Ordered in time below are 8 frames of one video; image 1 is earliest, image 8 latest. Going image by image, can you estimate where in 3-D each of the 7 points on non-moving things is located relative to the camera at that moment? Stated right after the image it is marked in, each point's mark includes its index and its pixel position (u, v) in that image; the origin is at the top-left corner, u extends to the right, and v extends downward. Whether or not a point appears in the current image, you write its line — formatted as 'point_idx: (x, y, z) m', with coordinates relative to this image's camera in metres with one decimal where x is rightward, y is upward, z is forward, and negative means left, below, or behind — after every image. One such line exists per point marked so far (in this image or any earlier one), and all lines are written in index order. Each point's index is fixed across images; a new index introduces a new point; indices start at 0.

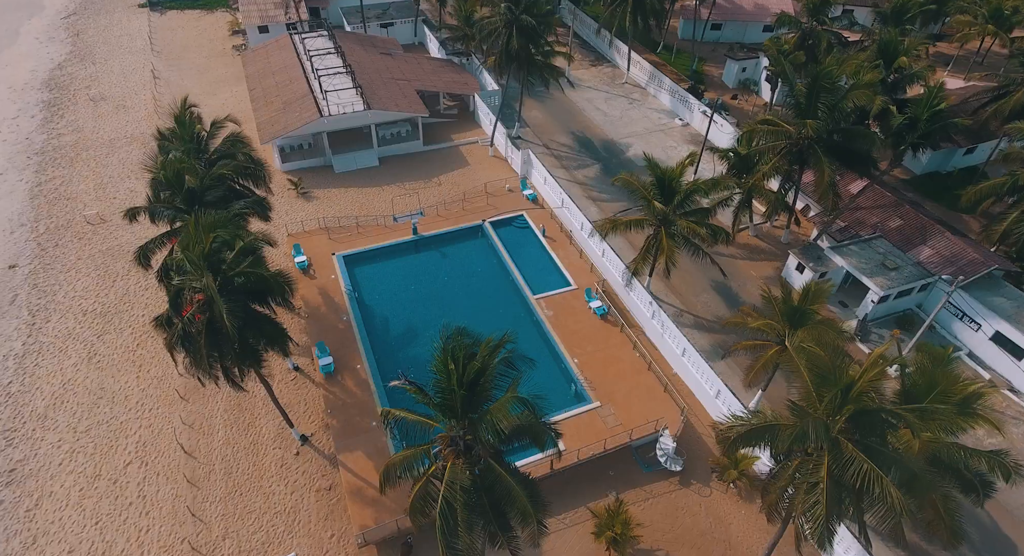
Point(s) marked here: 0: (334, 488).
0: (-5.6, -6.6, +18.7) m
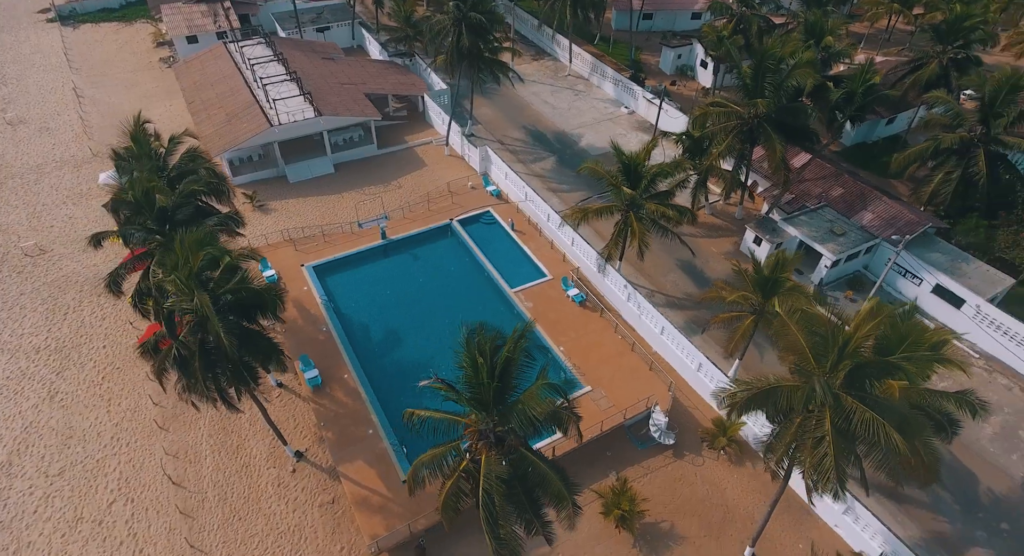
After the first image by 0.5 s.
0: (-5.4, -6.9, +18.4) m
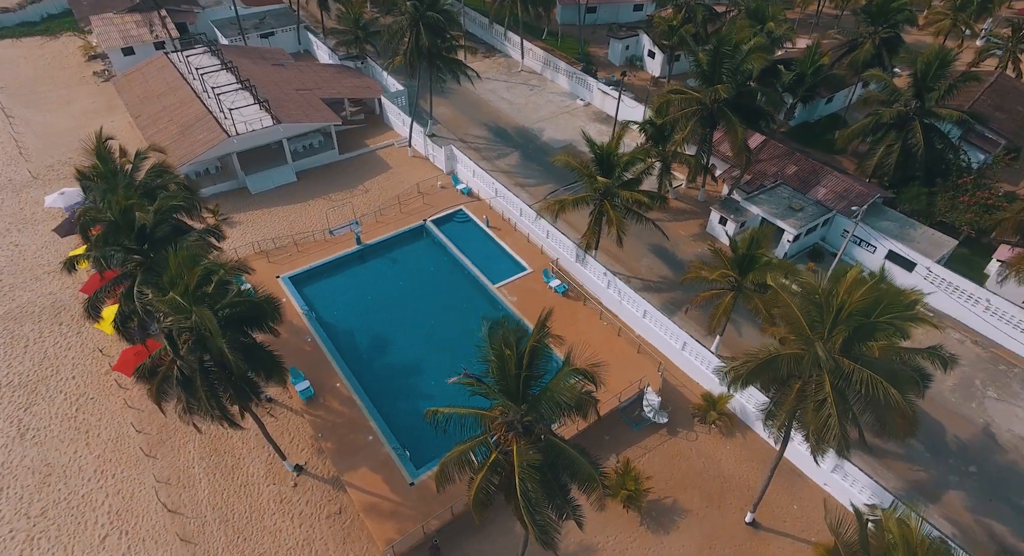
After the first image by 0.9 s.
0: (-5.2, -7.1, +18.2) m
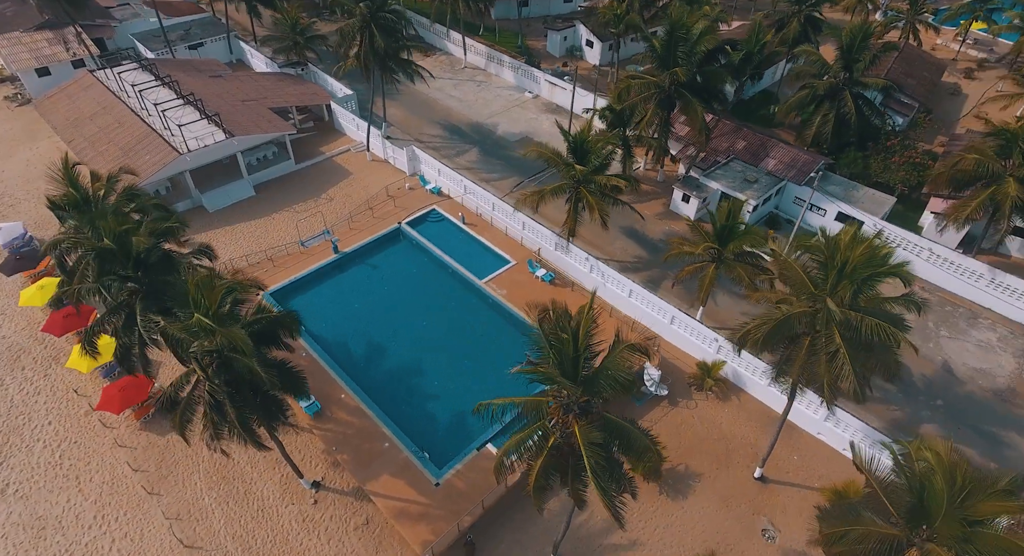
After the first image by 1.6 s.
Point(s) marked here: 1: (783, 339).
0: (-4.3, -7.3, +17.9) m
1: (+7.0, -1.6, +15.4) m
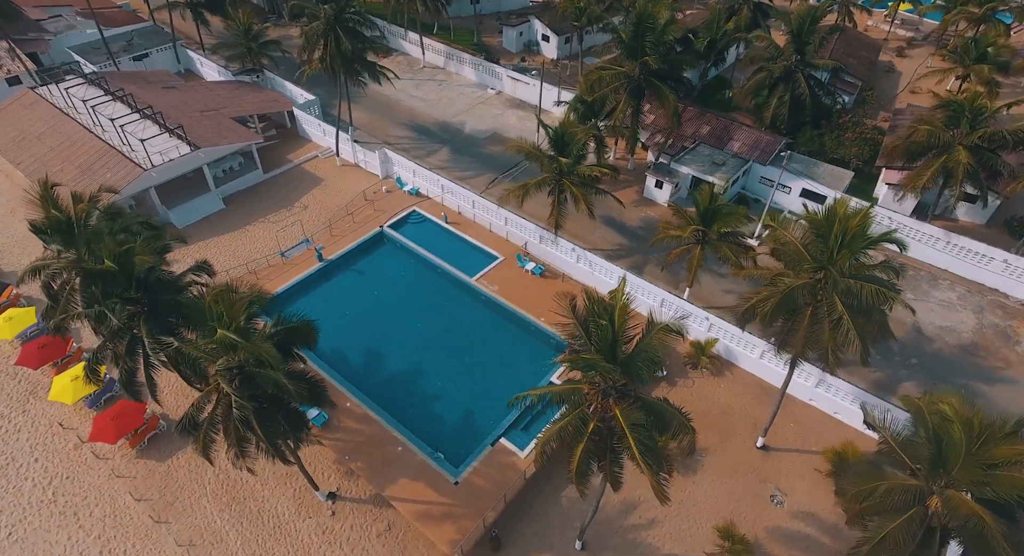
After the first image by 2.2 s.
0: (-3.6, -7.4, +17.8) m
1: (+7.5, -0.9, +16.1) m
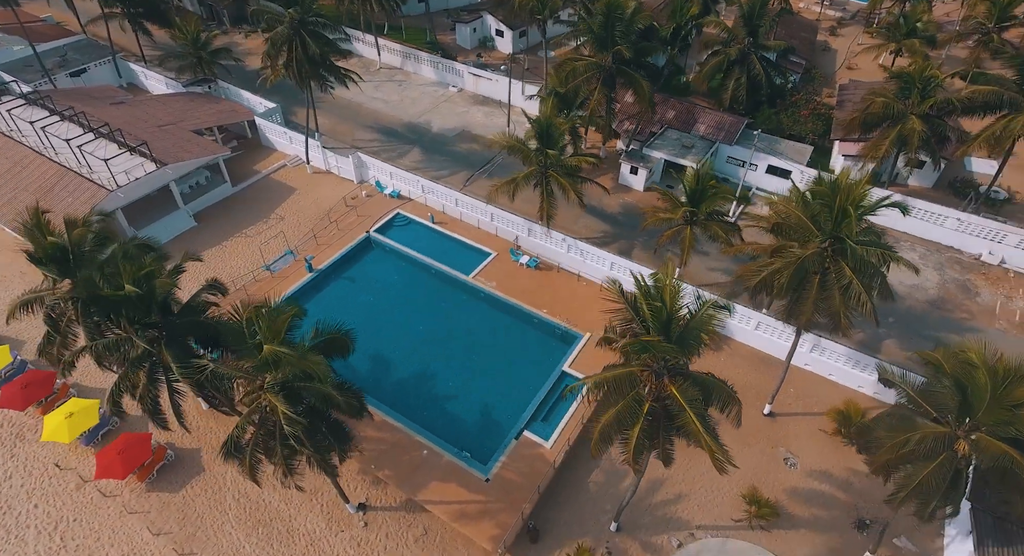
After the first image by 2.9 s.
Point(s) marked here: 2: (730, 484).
0: (-2.4, -7.5, +17.7) m
1: (+8.1, -0.1, +16.9) m
2: (+7.1, -6.7, +19.4) m
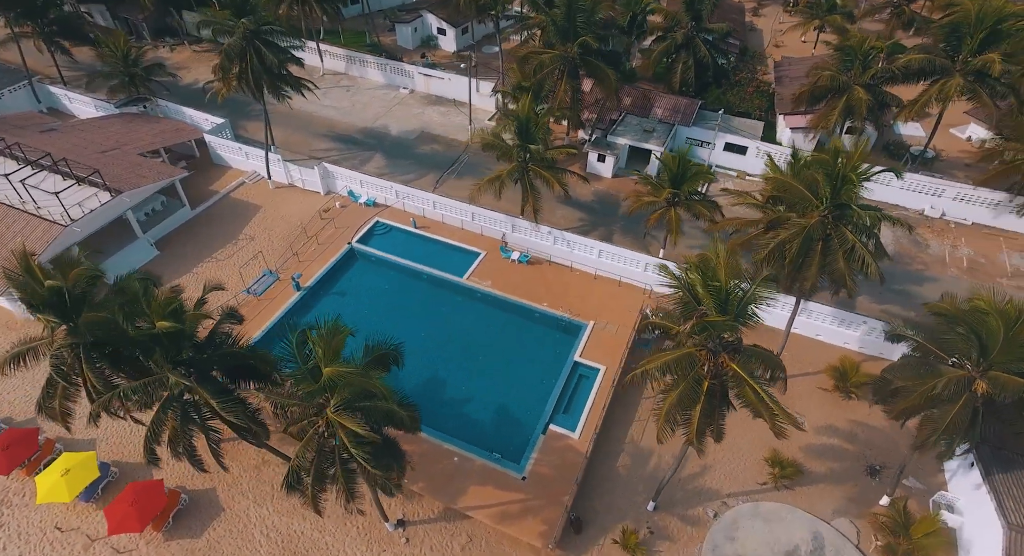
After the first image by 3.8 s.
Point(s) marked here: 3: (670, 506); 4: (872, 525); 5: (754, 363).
0: (-1.1, -7.6, +17.5) m
1: (+8.7, +0.9, +17.8) m
2: (+8.1, -5.9, +20.2) m
3: (+5.0, -7.2, +18.7) m
4: (+11.1, -7.6, +18.2) m
5: (+5.2, -1.9, +13.0) m
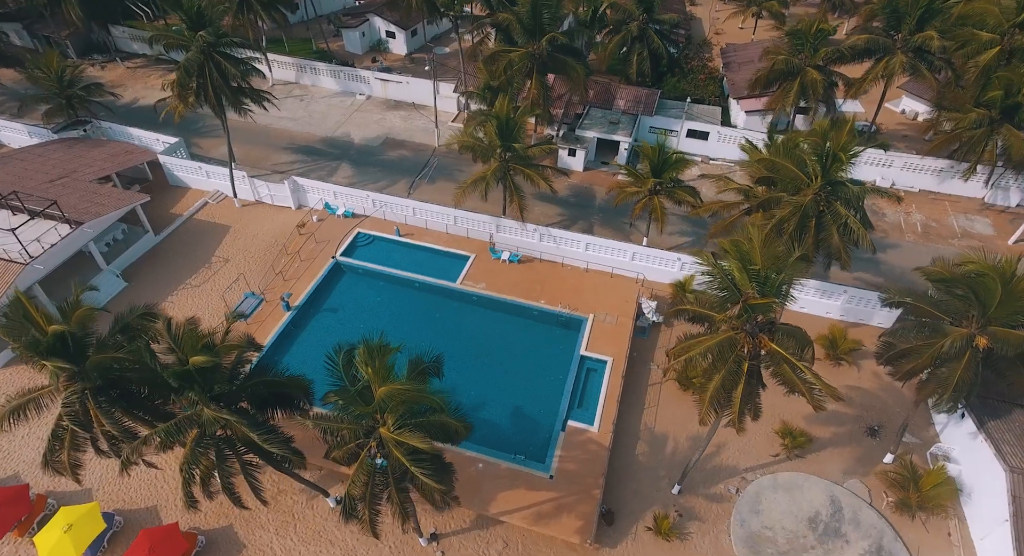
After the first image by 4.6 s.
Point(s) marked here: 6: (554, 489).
0: (0.0, -7.7, +17.4) m
1: (+8.9, +1.6, +18.5) m
2: (+8.7, -5.2, +20.9) m
3: (+5.9, -6.7, +19.1) m
4: (+12.0, -6.7, +19.2) m
5: (+6.1, -1.4, +13.5) m
6: (+1.3, -6.5, +18.1) m
